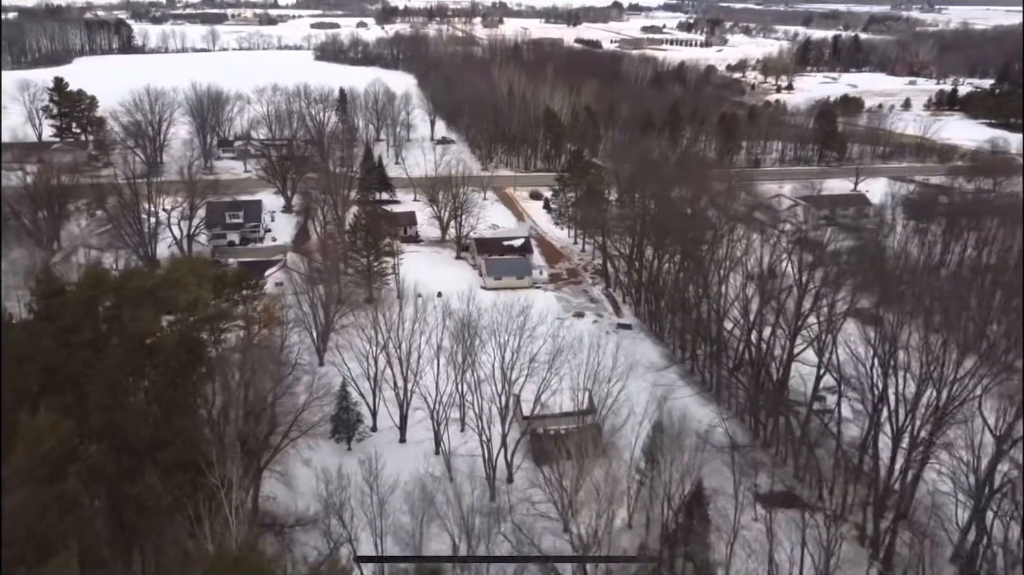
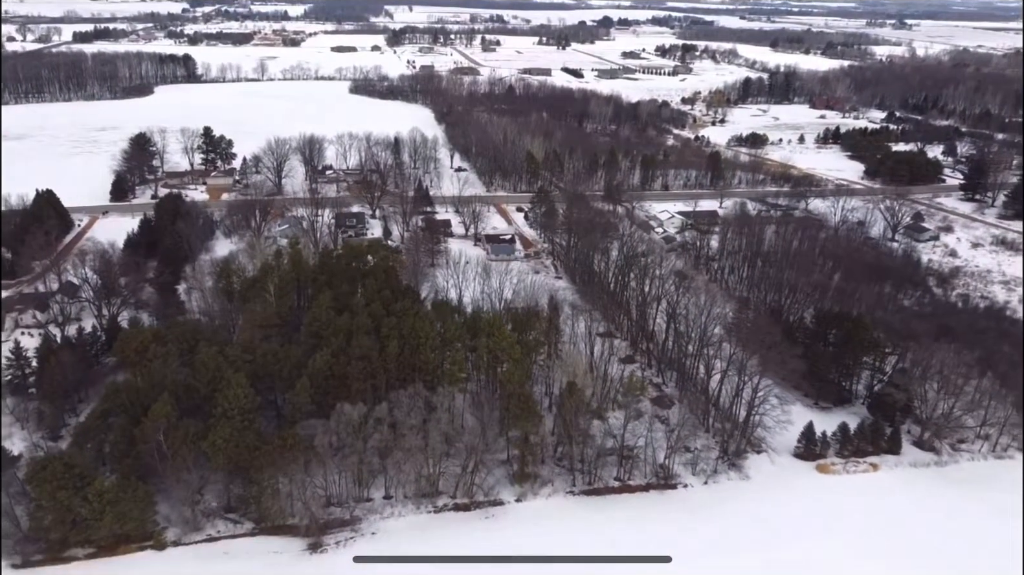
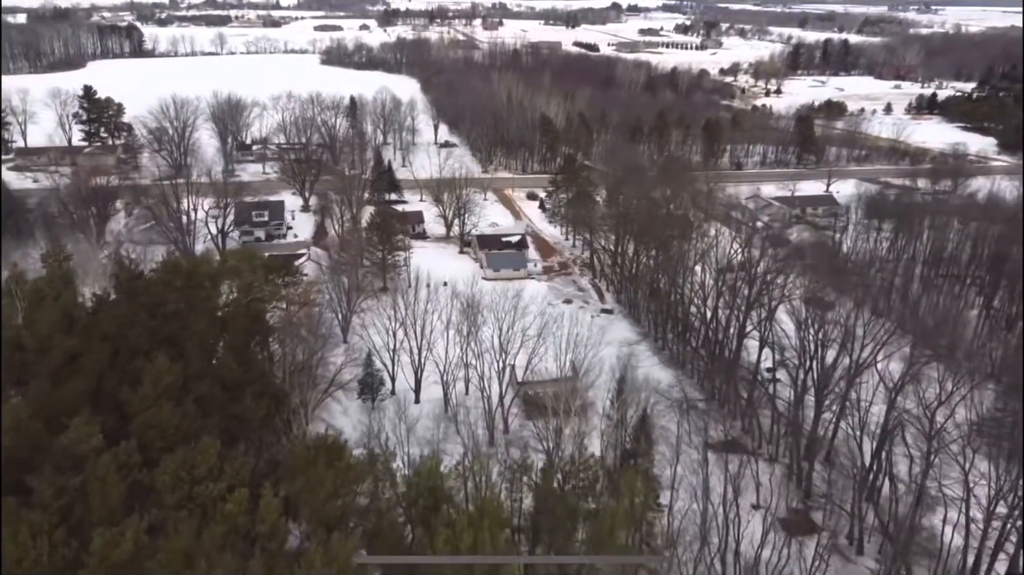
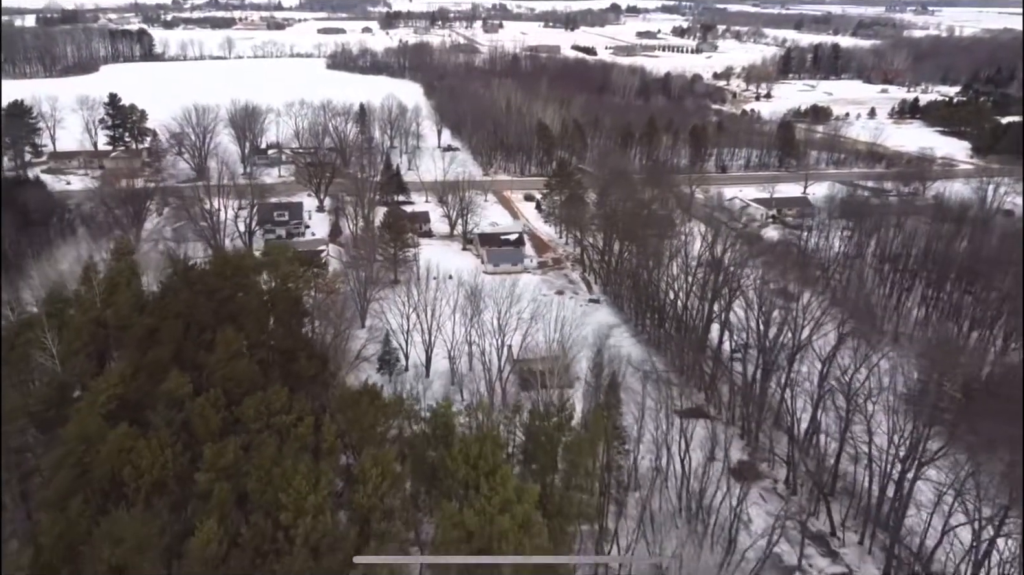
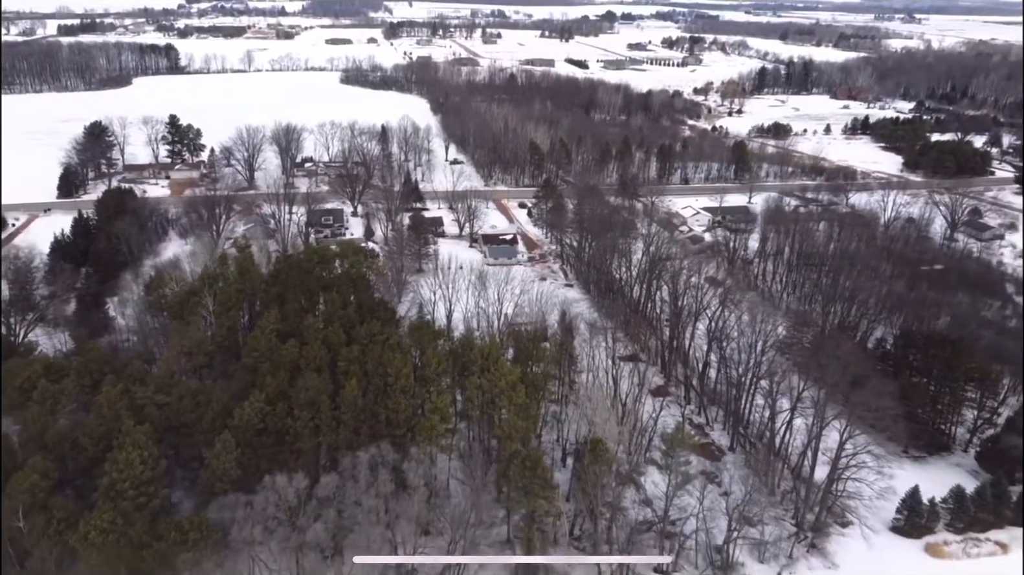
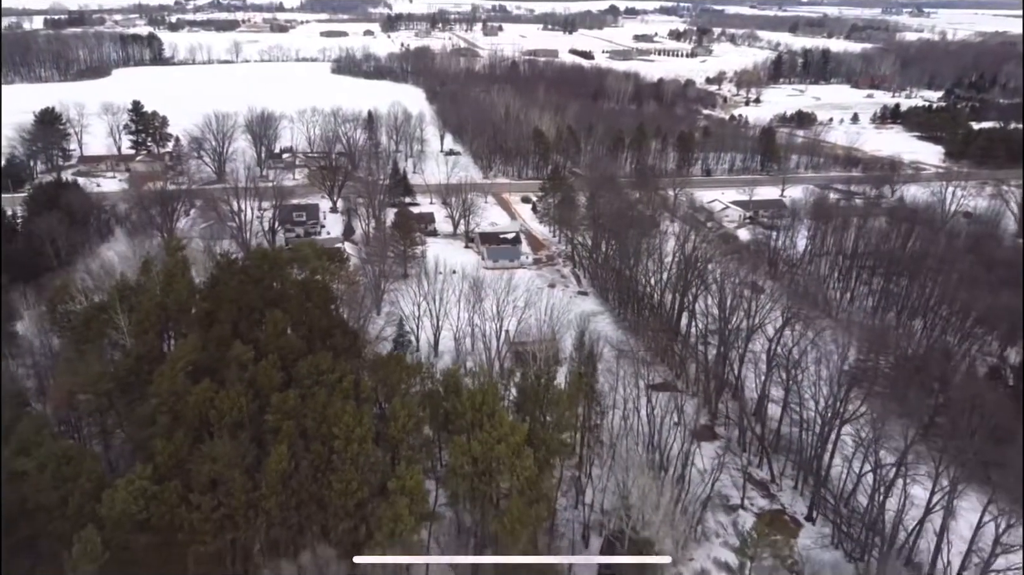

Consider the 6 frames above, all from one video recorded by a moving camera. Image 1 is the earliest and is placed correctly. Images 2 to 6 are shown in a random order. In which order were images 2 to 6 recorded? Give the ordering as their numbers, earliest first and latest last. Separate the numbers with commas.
3, 4, 6, 5, 2
